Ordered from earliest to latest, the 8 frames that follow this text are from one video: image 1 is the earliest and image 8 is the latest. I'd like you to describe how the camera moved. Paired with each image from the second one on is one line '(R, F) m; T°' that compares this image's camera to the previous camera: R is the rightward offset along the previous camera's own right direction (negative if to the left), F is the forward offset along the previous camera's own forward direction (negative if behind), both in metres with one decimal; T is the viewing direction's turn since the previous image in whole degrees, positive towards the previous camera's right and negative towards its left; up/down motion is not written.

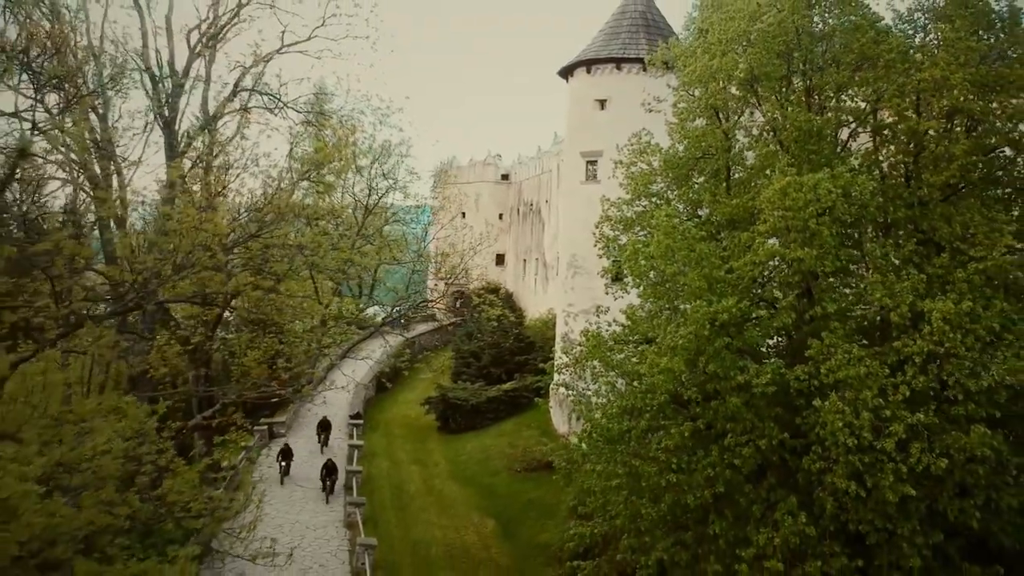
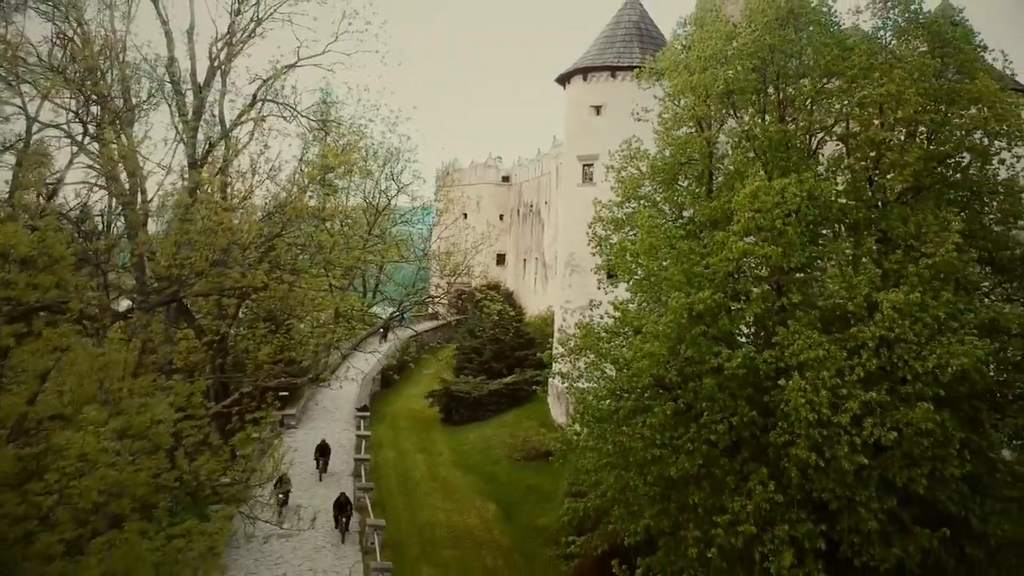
(0.0, -1.3) m; 0°
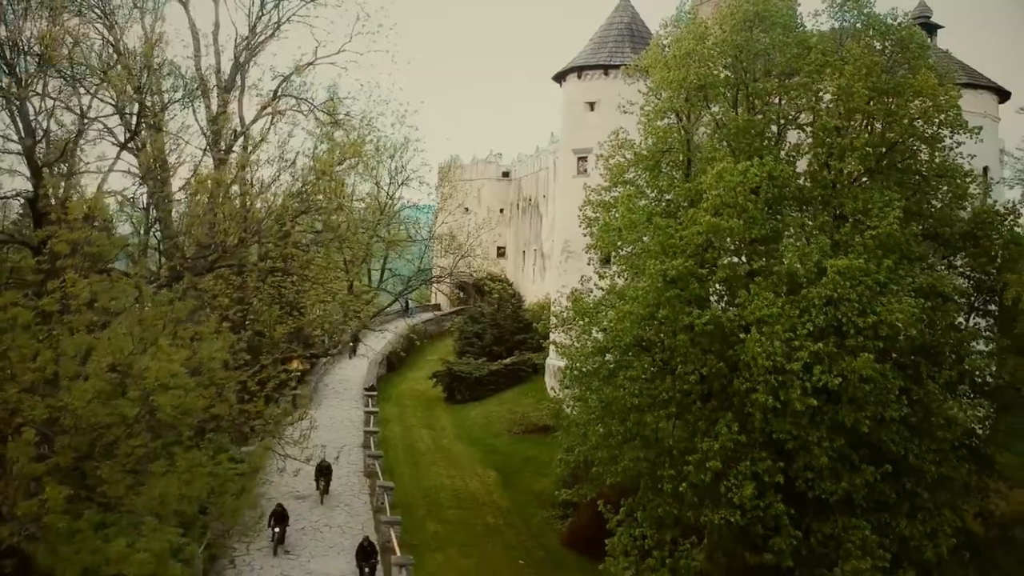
(0.0, -1.9) m; 0°
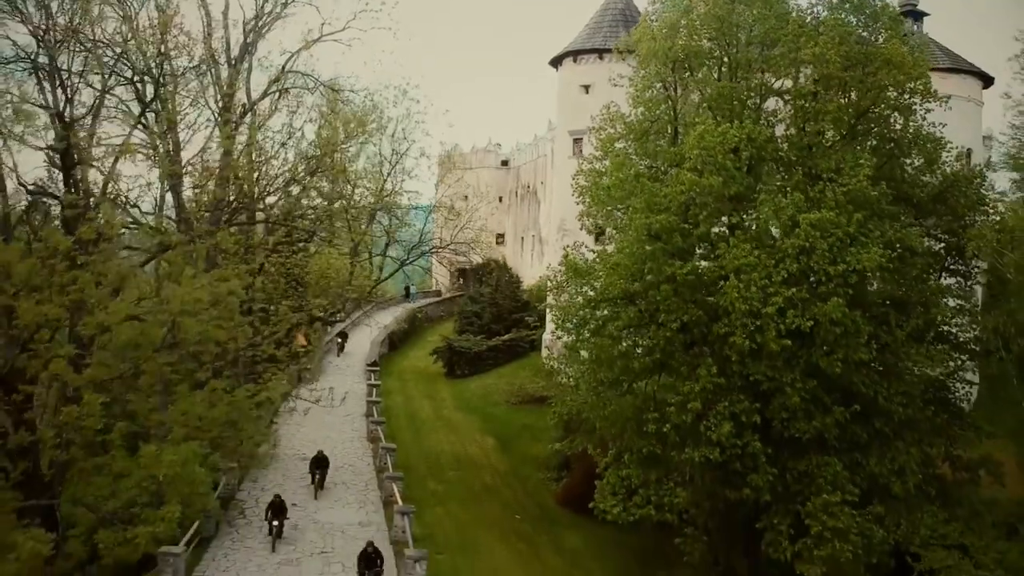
(+0.1, -1.0) m; 0°
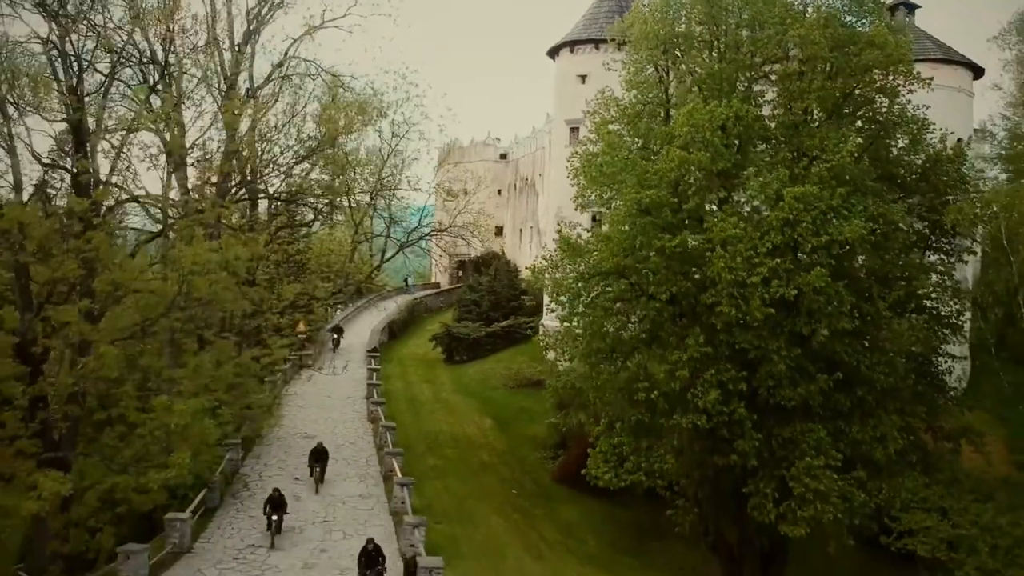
(0.0, -0.6) m; 0°
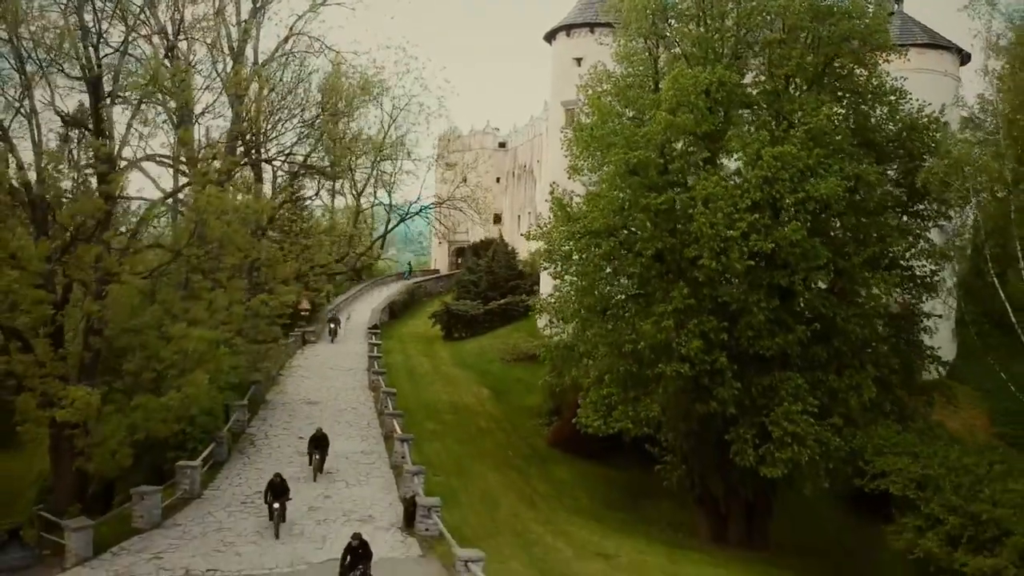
(+0.1, -0.9) m; 0°
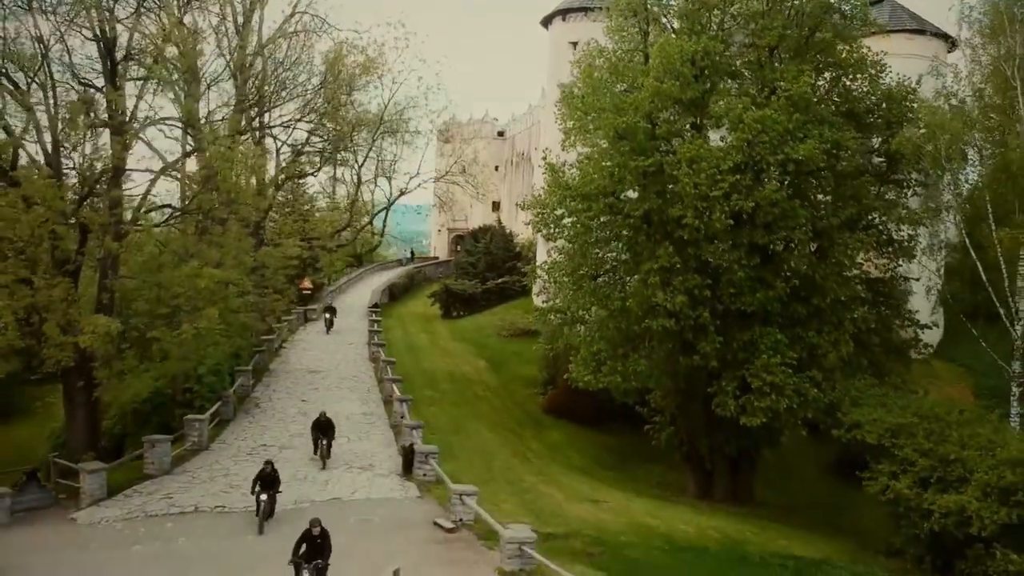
(+0.1, -0.8) m; 0°
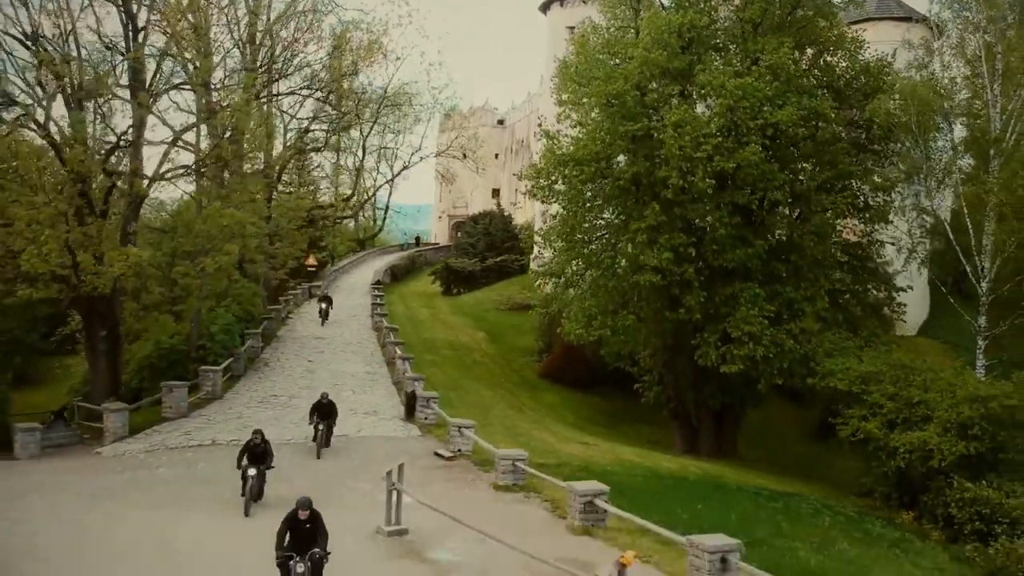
(0.0, -1.2) m; 0°
